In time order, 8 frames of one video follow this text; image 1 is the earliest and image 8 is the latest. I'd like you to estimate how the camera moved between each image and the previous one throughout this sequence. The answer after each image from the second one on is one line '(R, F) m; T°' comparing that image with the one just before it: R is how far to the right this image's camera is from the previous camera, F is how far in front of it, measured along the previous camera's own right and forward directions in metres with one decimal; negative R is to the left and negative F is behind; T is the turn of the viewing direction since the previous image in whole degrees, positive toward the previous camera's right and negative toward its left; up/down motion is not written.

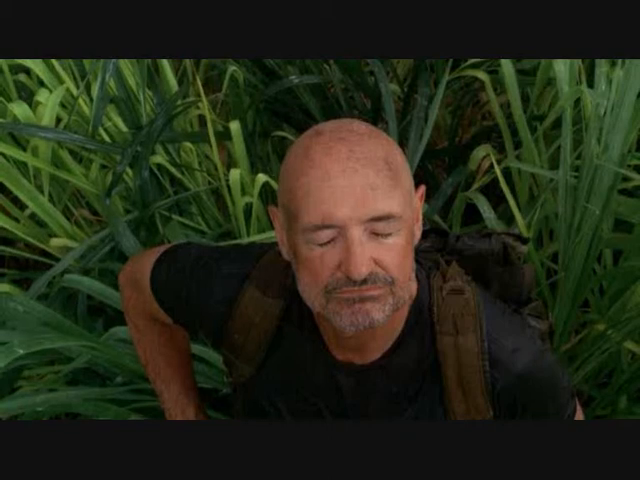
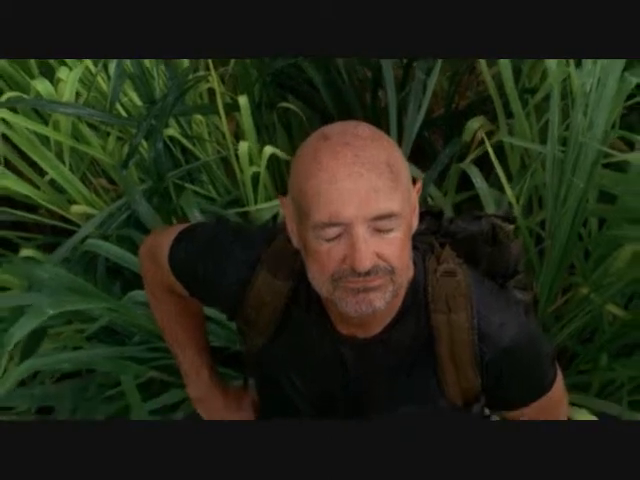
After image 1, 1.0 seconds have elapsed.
(0.0, -0.1) m; 0°
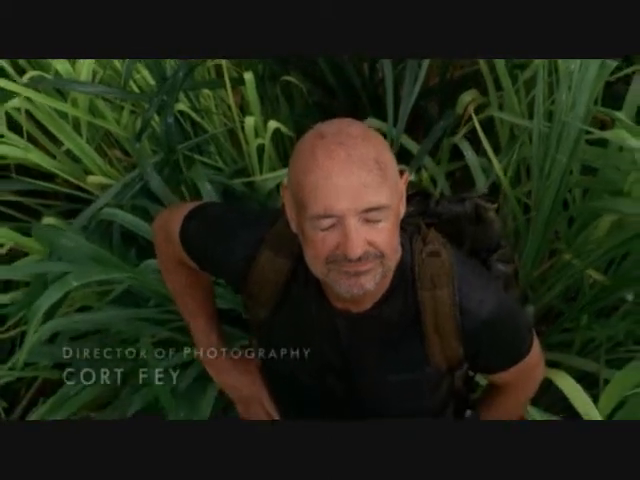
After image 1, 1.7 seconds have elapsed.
(0.0, -0.1) m; 0°
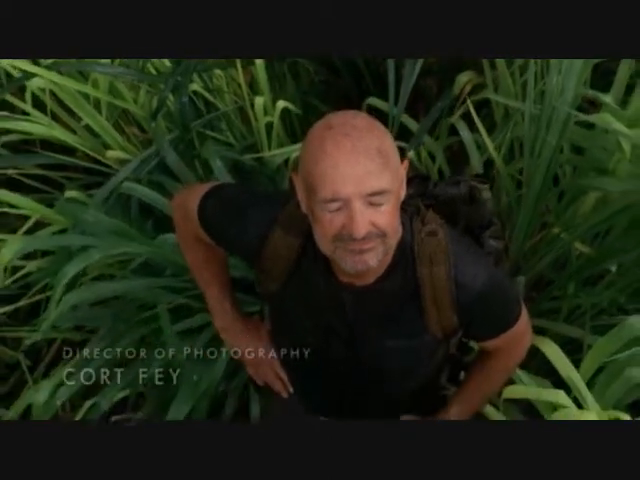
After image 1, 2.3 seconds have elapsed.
(0.0, -0.1) m; 0°
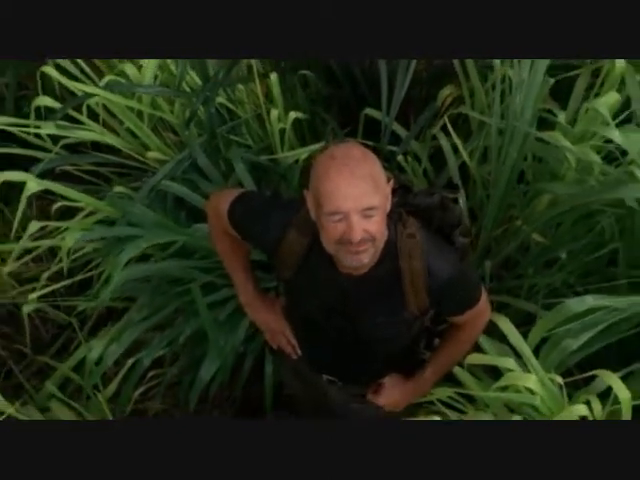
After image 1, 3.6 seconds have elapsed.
(0.0, -0.5) m; 0°
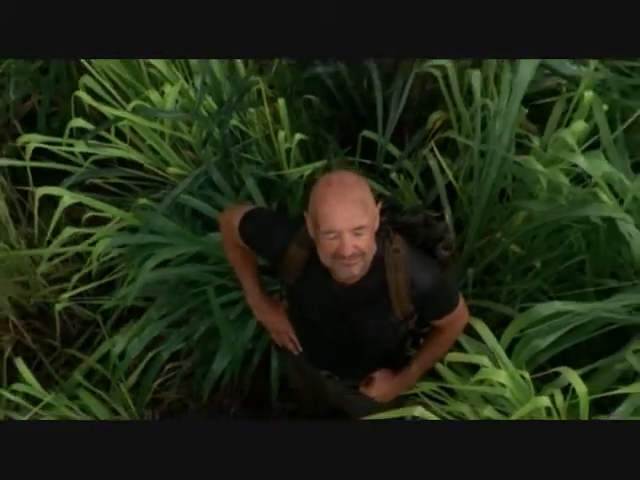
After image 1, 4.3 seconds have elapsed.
(0.0, -0.3) m; -1°
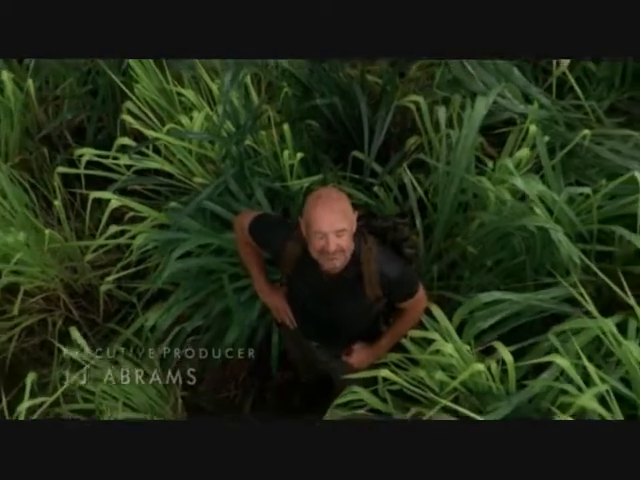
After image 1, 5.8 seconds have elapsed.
(+0.1, -0.7) m; -1°
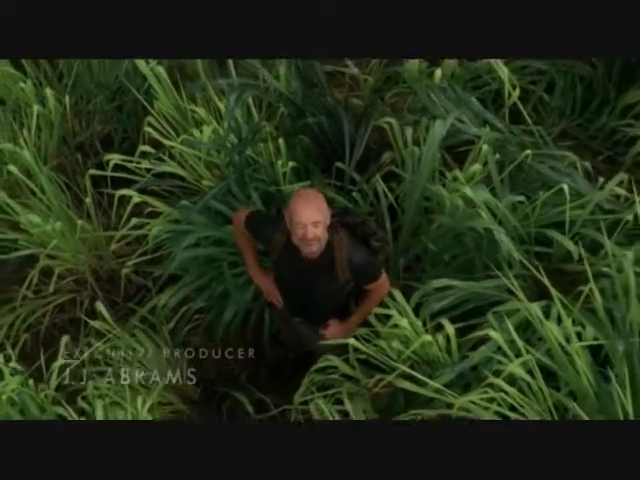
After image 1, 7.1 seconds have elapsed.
(+0.1, -0.8) m; -1°
